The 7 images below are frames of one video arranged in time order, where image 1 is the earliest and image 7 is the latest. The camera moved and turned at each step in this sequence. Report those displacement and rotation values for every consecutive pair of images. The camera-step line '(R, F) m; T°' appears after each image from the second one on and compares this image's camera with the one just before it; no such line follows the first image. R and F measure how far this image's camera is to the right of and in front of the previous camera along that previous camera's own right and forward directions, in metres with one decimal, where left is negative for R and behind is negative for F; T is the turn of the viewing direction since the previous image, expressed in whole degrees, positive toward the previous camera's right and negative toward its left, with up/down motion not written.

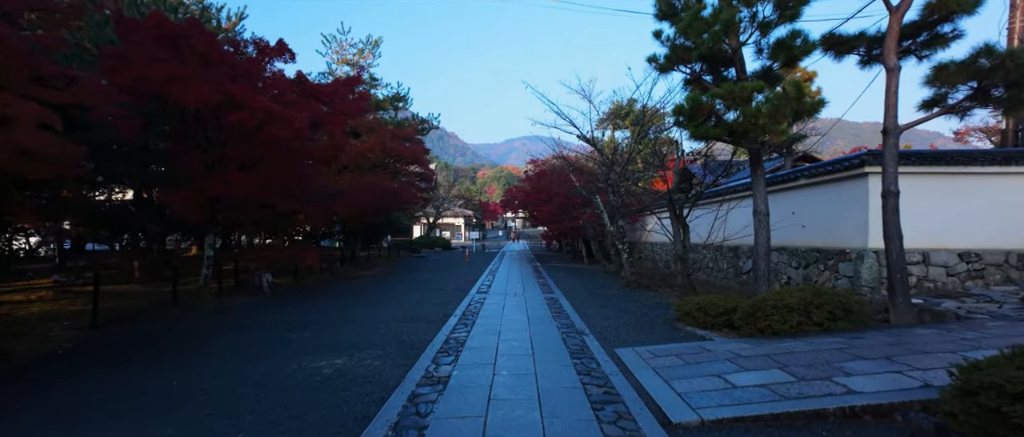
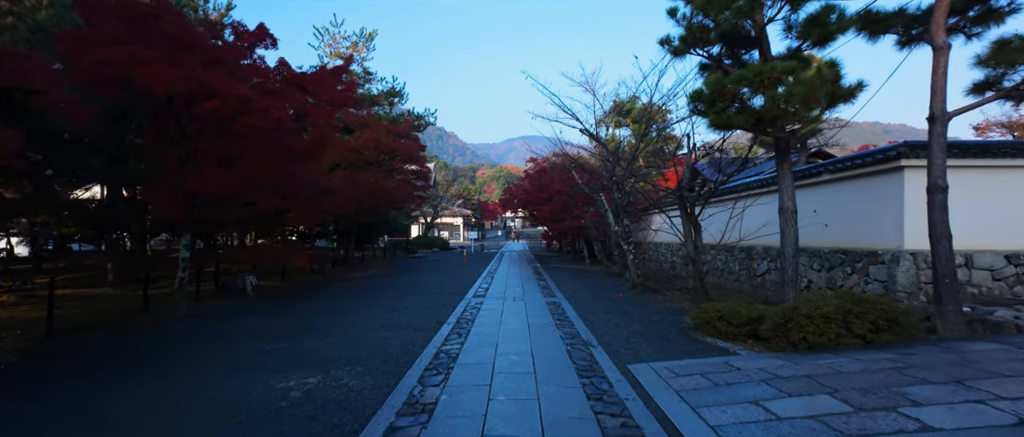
(0.0, +0.6) m; 0°
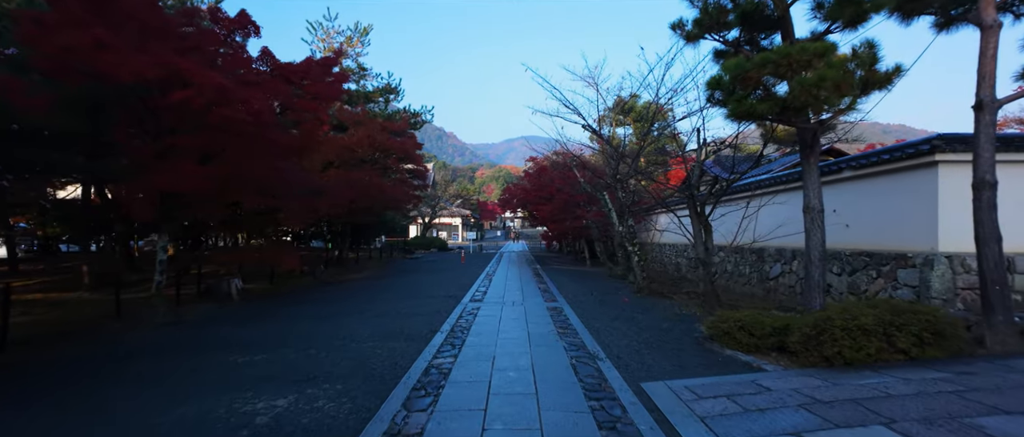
(0.0, +0.5) m; 0°
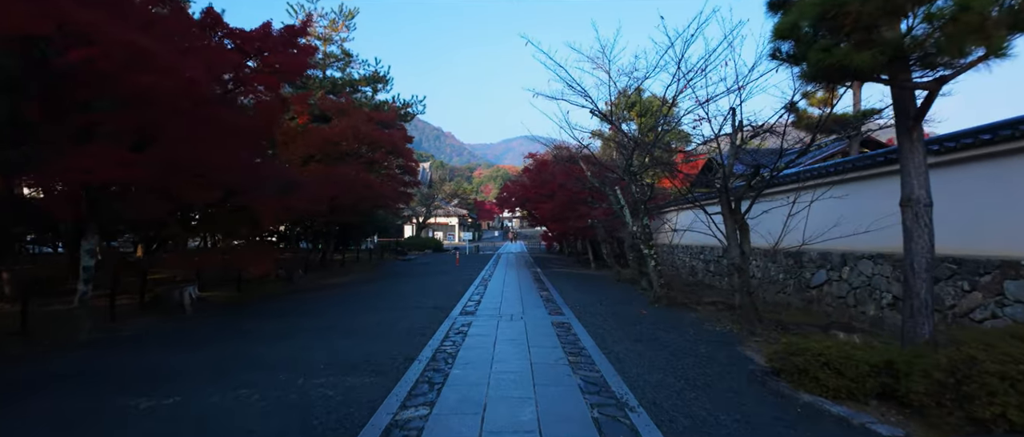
(0.0, +1.3) m; 0°
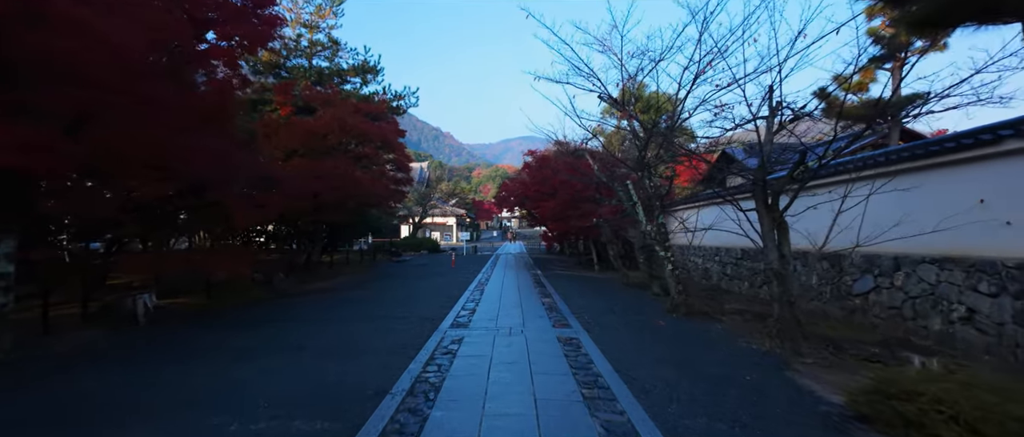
(0.0, +1.0) m; 0°
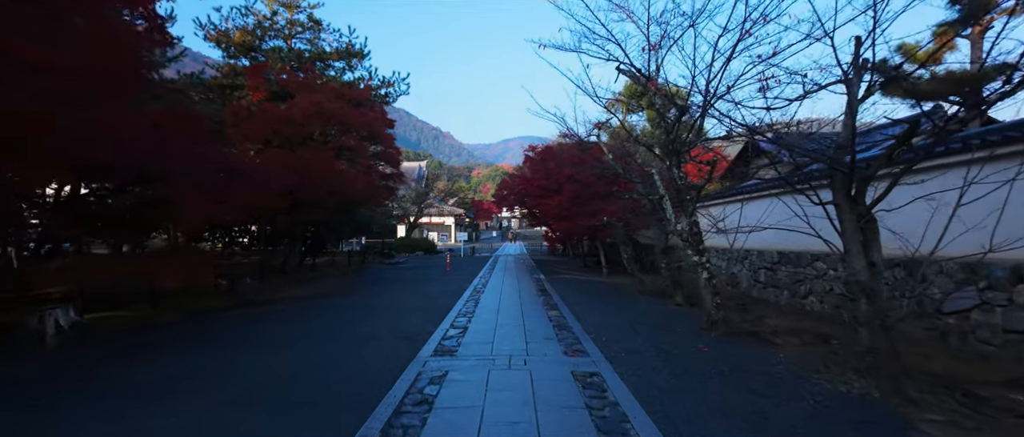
(0.0, +1.4) m; 0°
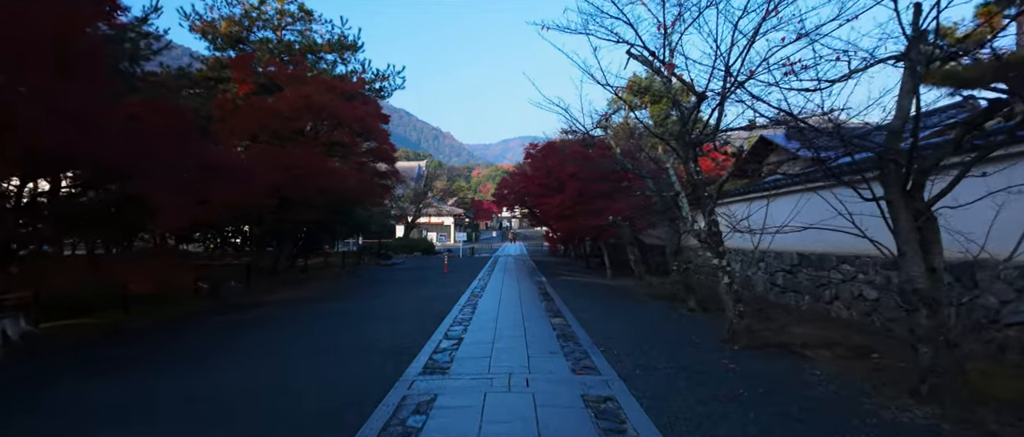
(0.0, +0.6) m; 0°
